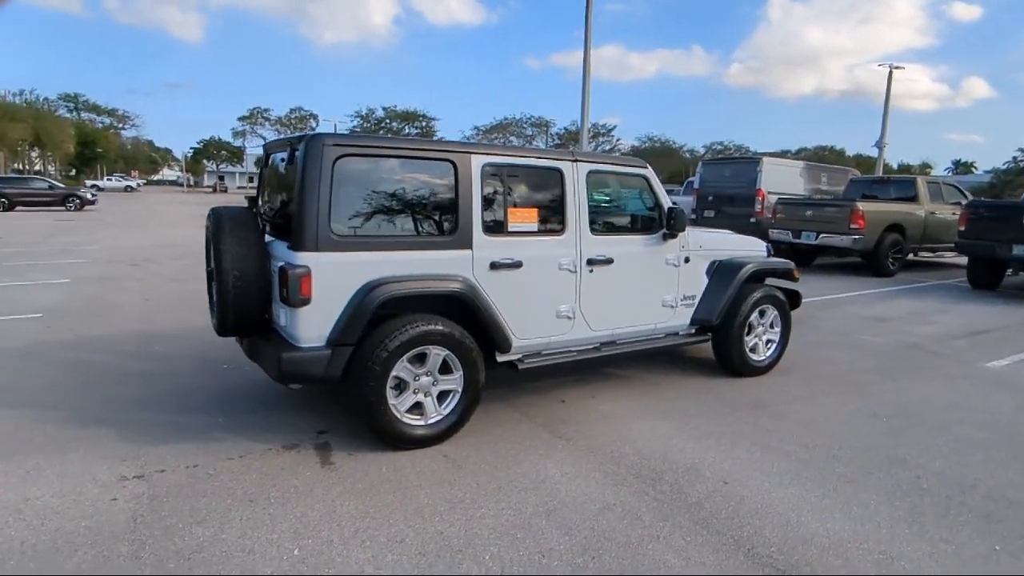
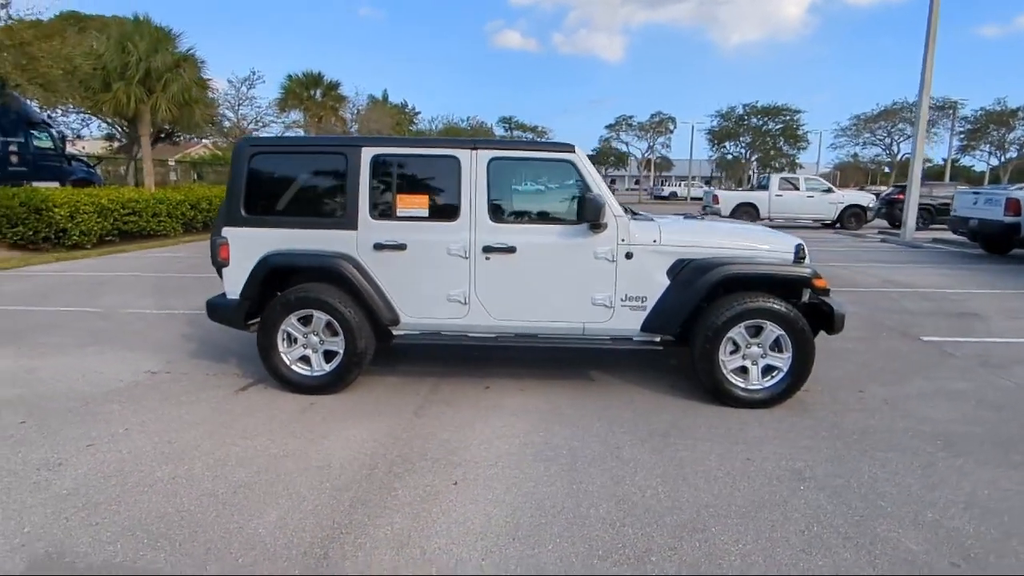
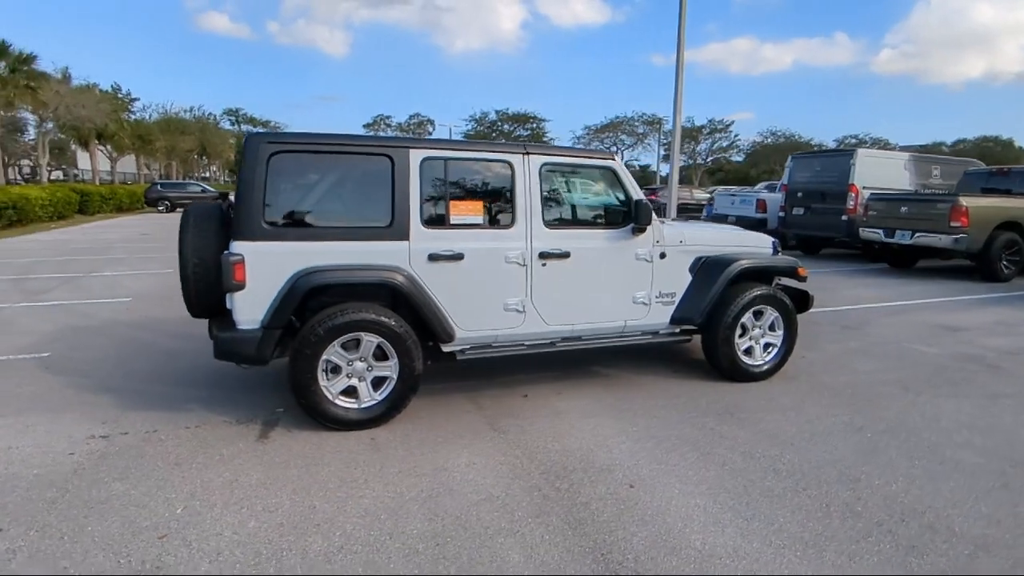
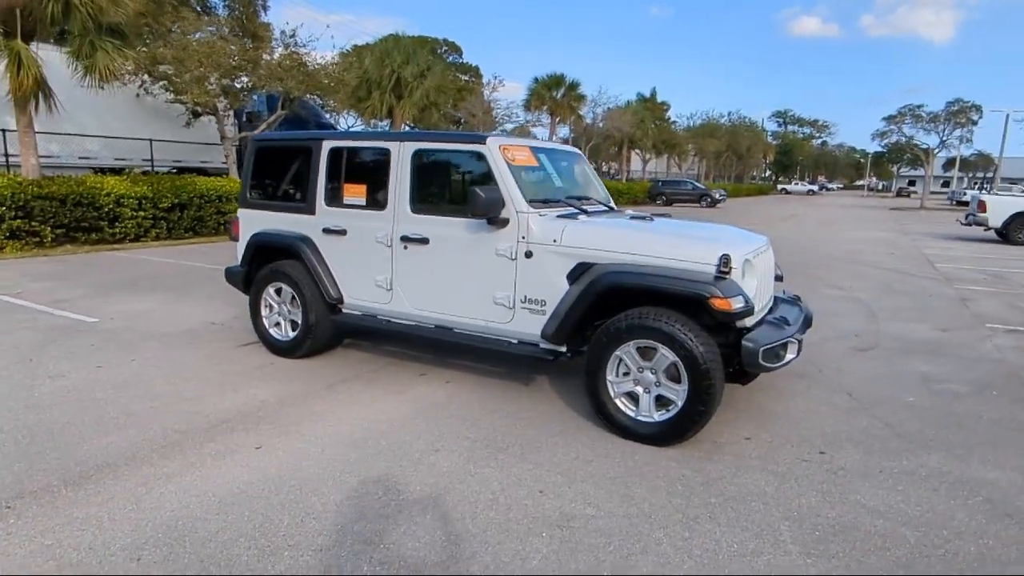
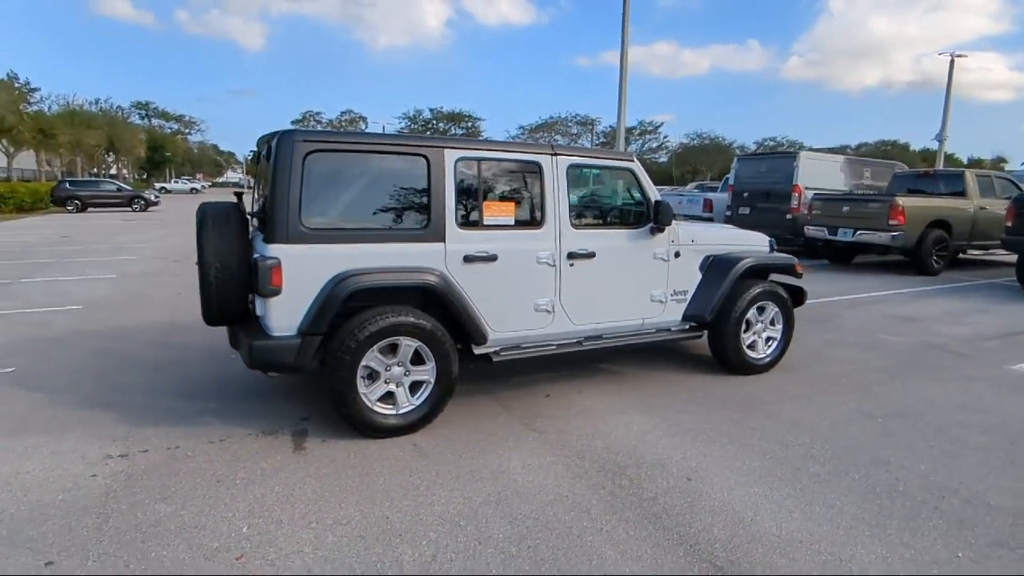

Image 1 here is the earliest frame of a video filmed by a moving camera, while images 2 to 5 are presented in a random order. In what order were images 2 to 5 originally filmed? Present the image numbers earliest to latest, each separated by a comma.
5, 3, 2, 4
